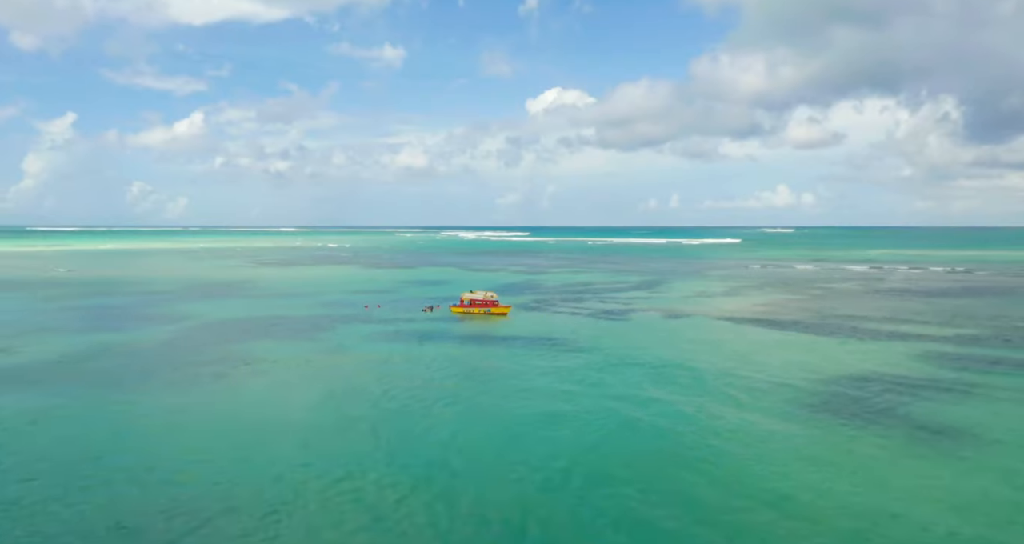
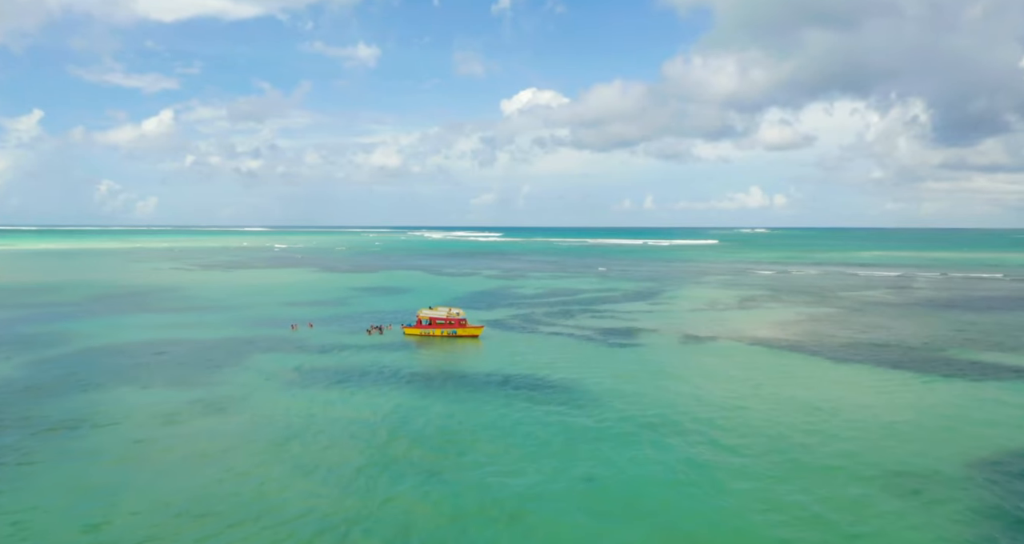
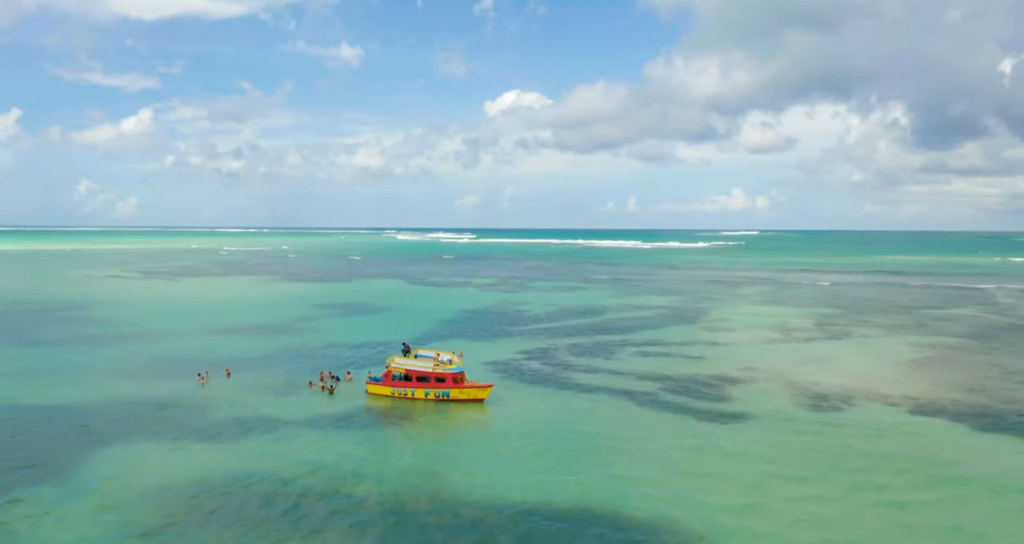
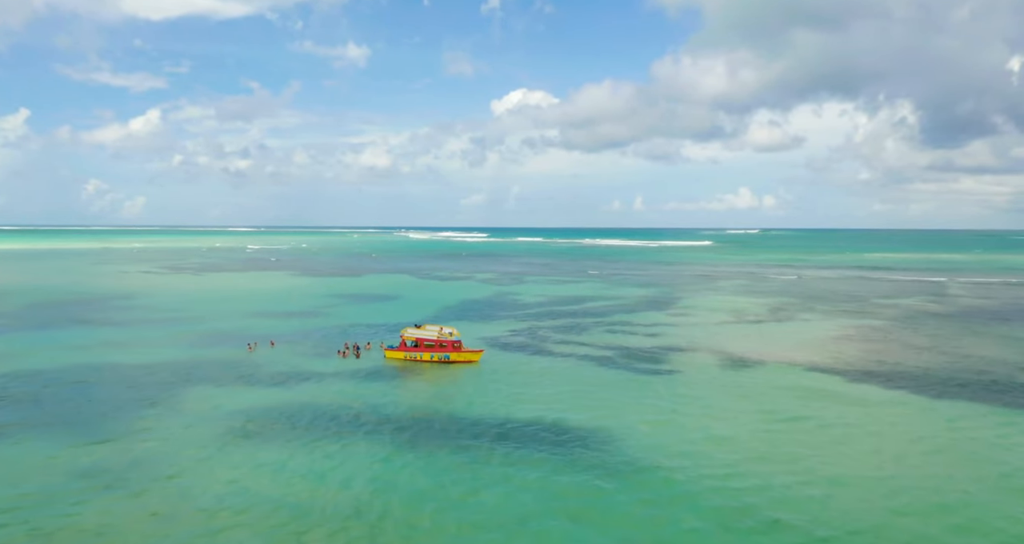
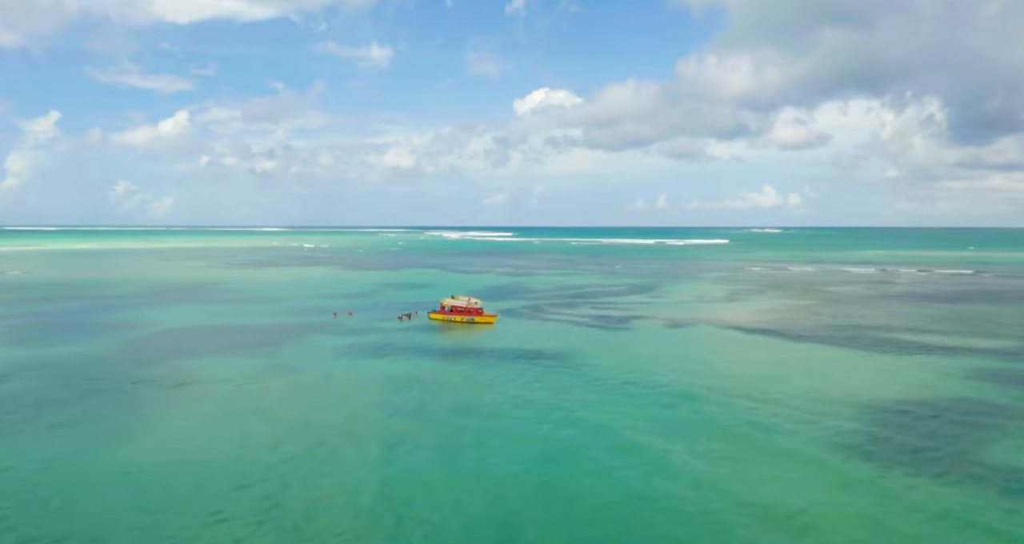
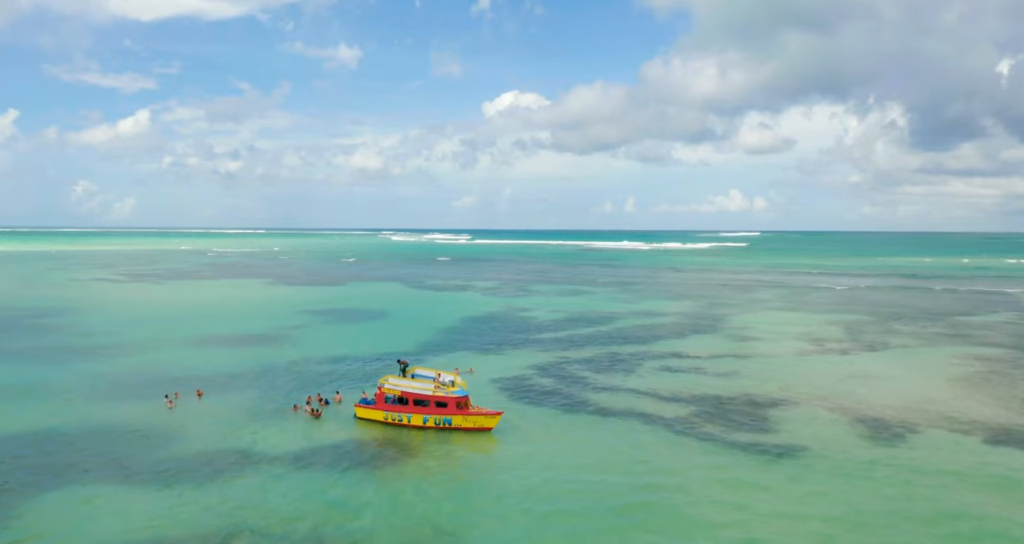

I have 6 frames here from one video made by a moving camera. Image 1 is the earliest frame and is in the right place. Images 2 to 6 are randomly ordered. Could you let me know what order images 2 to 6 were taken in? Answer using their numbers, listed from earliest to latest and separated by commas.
5, 2, 4, 3, 6
